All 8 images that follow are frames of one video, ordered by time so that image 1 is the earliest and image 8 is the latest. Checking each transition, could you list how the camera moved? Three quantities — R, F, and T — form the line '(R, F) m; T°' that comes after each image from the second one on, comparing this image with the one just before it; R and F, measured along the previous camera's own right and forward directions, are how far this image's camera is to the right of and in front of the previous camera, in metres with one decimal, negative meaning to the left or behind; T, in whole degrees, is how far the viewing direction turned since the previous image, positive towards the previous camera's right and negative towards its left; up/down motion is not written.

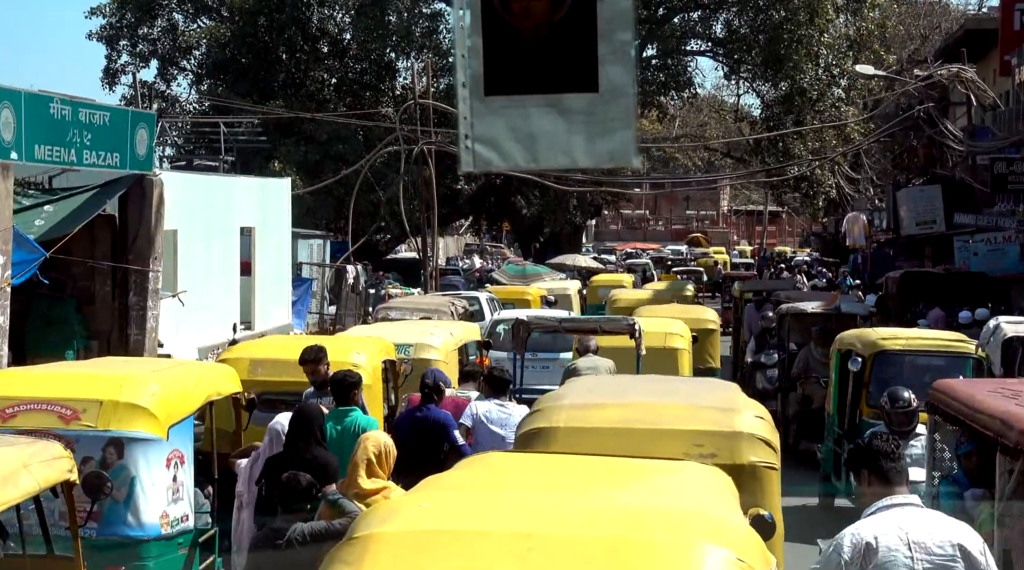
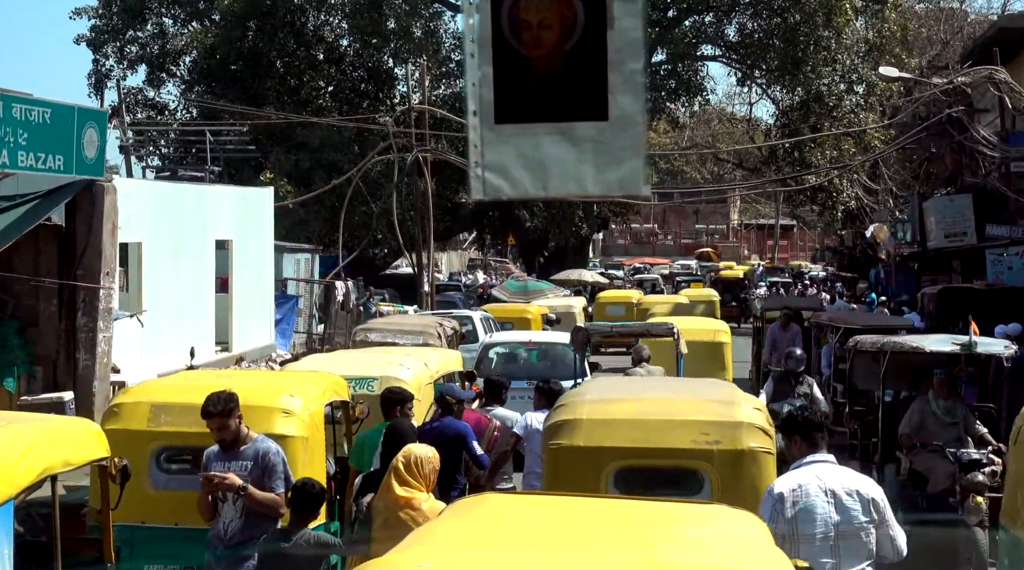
(+0.1, +1.6) m; 0°
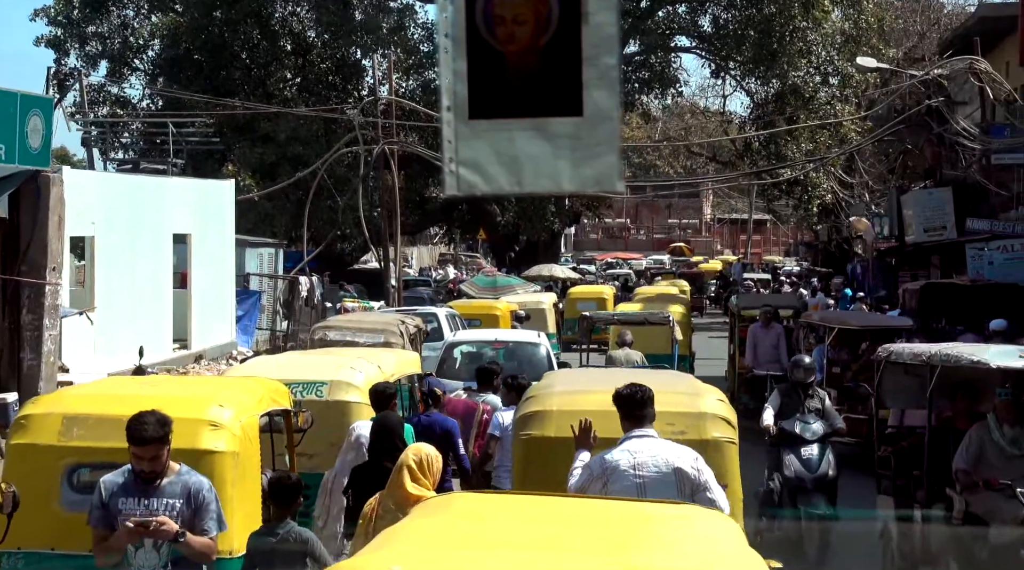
(+0.1, +0.6) m; +1°
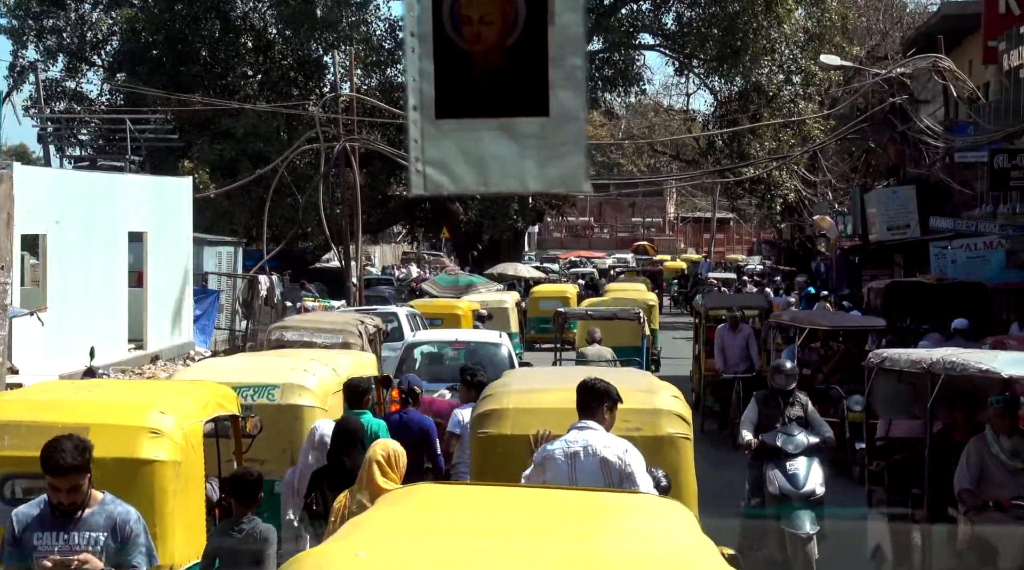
(0.0, +0.2) m; +1°
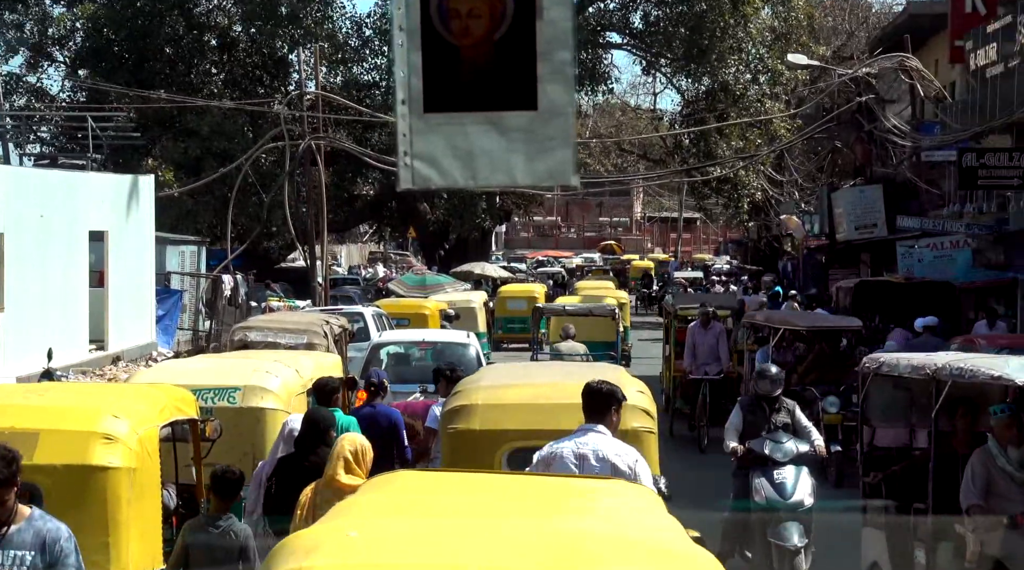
(0.0, +0.2) m; +1°
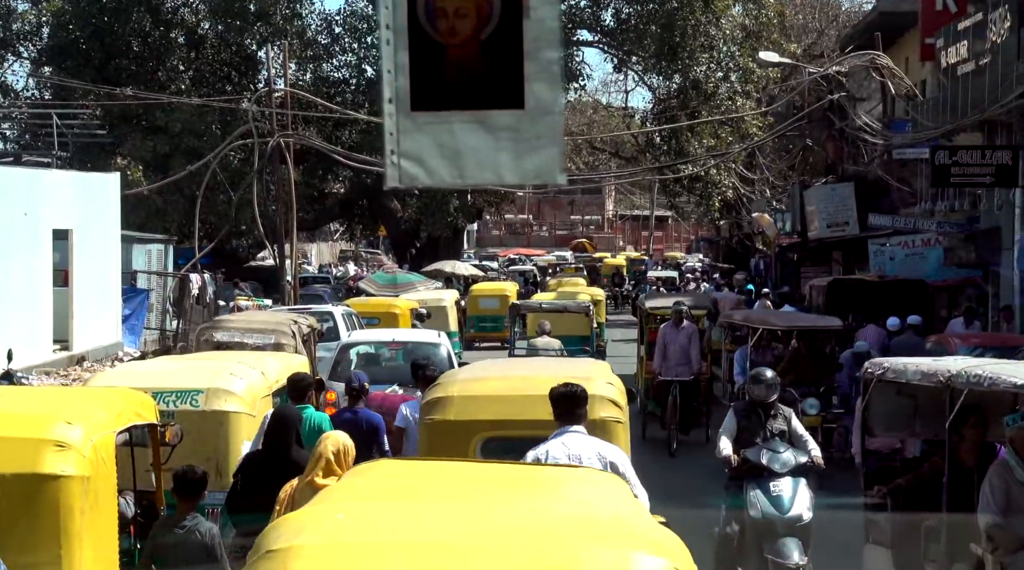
(0.0, +0.2) m; +1°
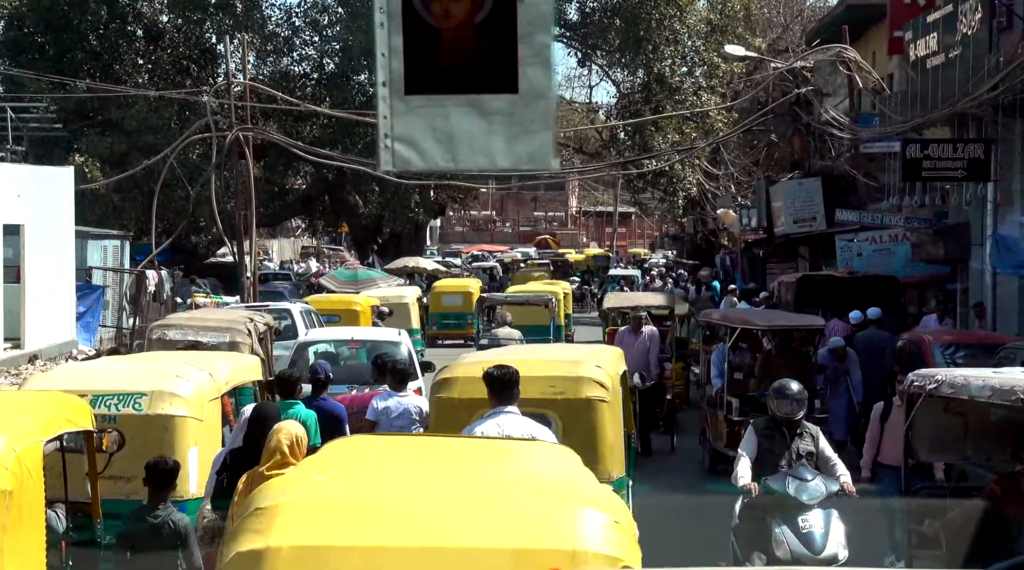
(0.0, +0.3) m; +1°
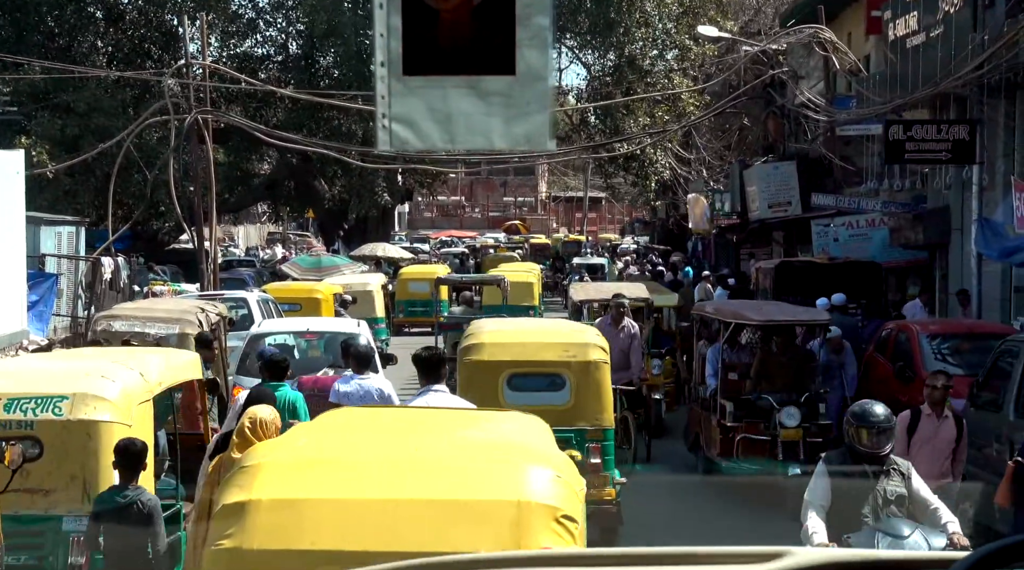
(0.0, +0.6) m; +1°
